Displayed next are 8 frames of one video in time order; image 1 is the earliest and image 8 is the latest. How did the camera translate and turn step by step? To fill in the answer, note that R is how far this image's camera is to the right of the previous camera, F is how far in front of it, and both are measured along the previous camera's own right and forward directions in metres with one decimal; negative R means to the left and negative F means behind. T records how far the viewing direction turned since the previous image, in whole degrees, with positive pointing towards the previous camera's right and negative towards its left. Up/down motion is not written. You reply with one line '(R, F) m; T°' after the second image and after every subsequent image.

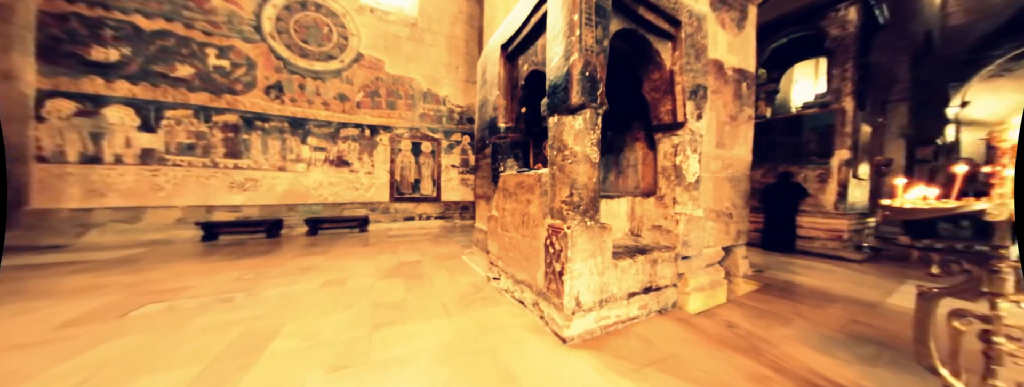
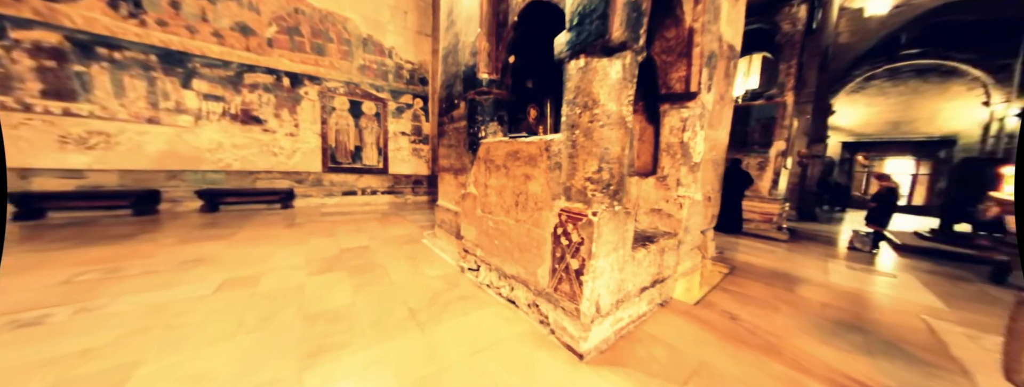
(-0.3, +0.6) m; +11°
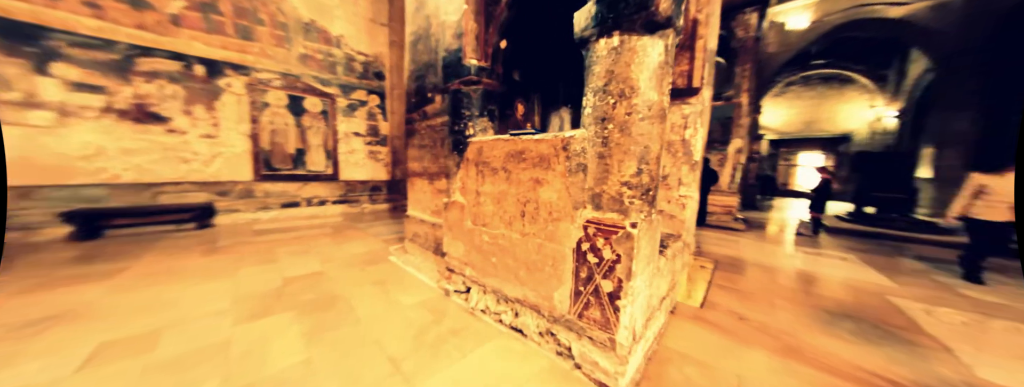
(-0.3, +0.4) m; +9°
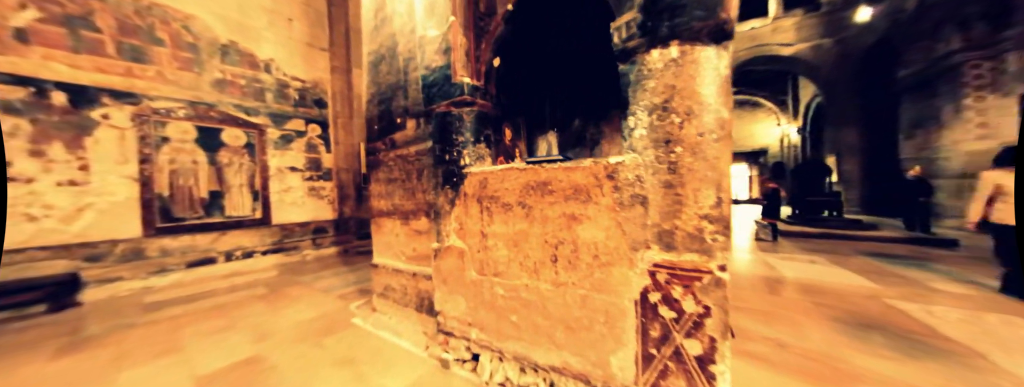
(-0.4, +0.4) m; +10°
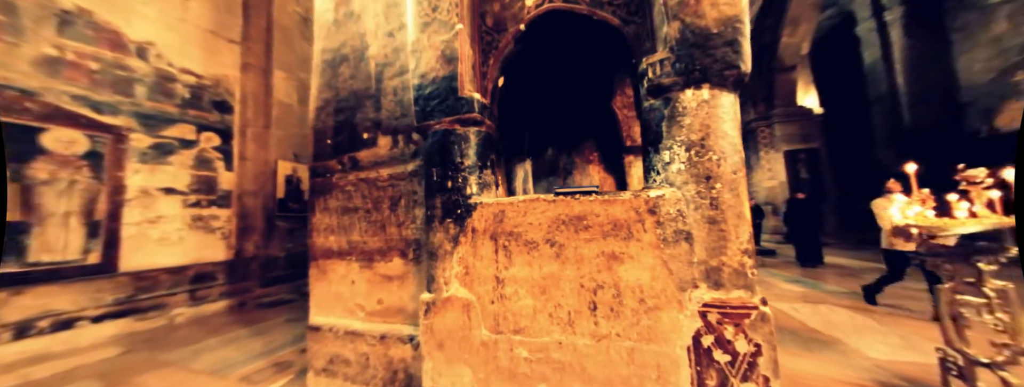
(-0.4, +0.3) m; +15°
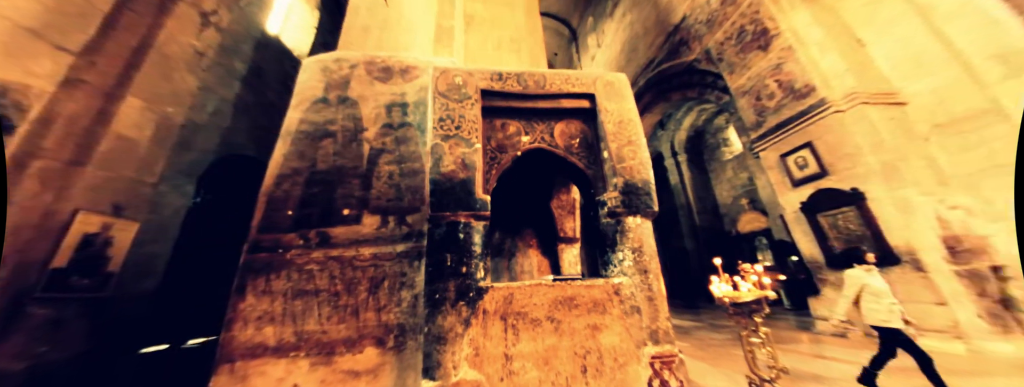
(-0.7, -0.2) m; +23°
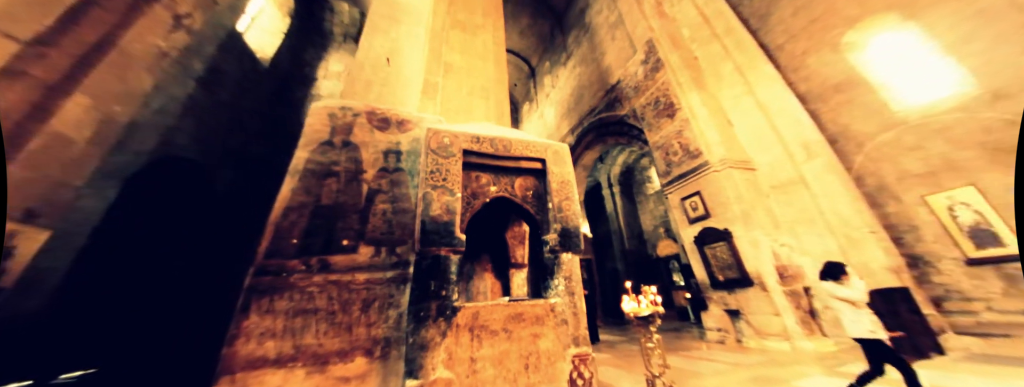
(-0.2, -0.6) m; +11°
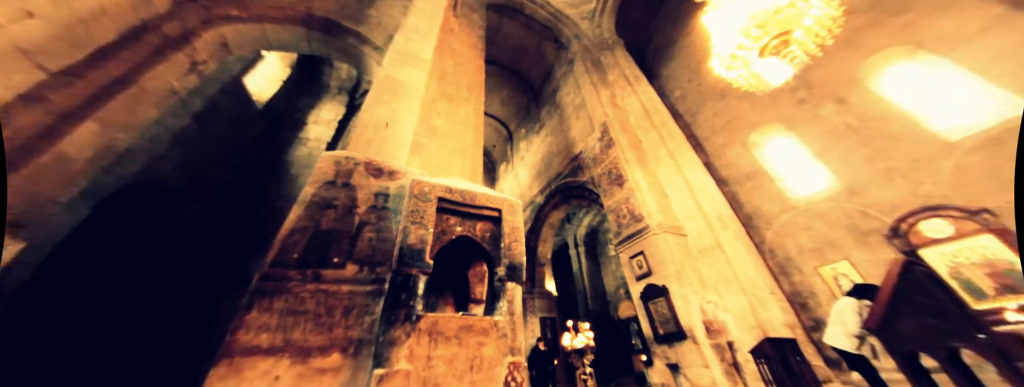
(+0.1, -0.8) m; +5°
